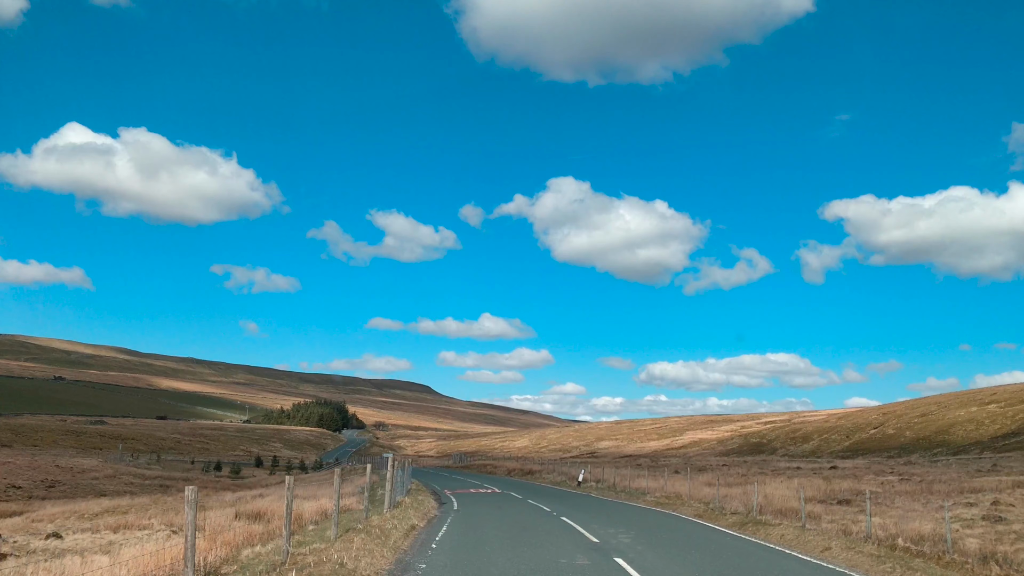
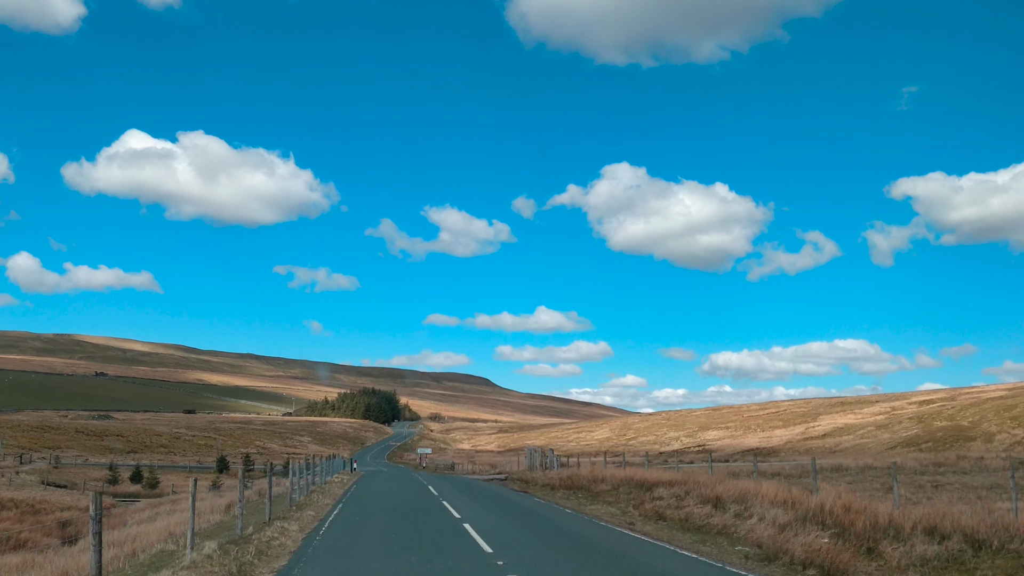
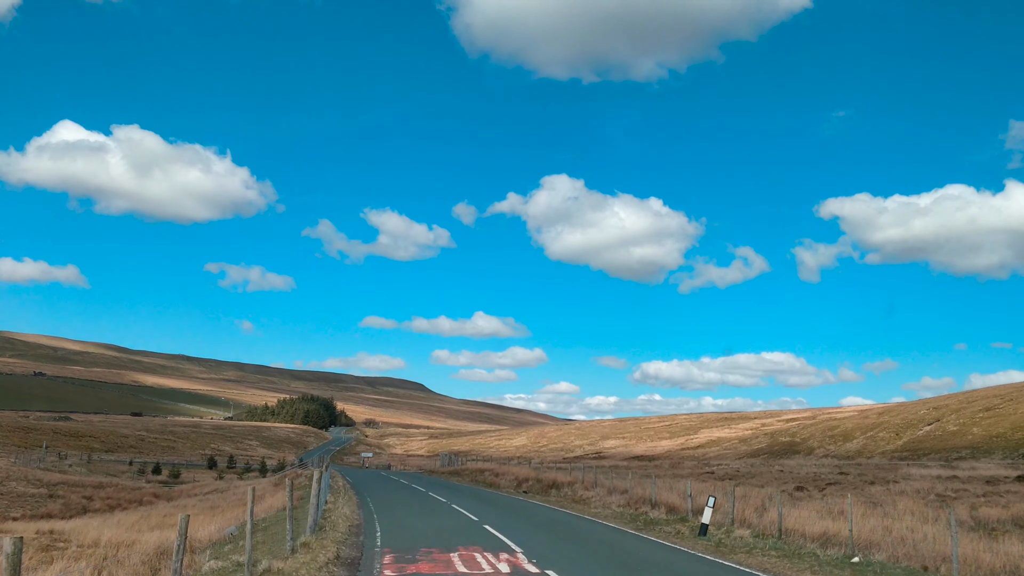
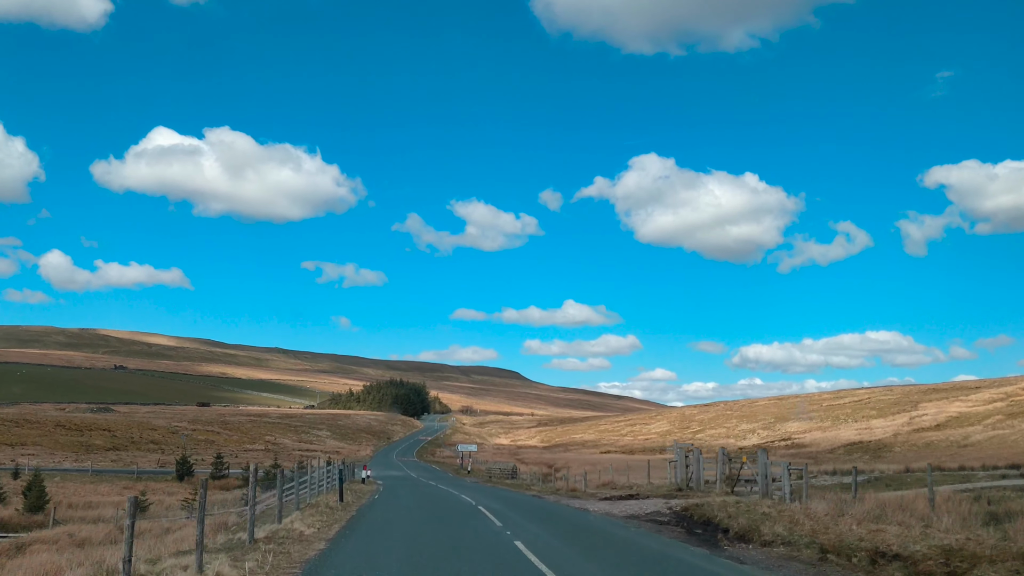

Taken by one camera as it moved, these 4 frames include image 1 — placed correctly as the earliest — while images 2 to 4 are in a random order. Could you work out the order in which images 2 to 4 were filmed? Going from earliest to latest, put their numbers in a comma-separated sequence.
3, 2, 4
